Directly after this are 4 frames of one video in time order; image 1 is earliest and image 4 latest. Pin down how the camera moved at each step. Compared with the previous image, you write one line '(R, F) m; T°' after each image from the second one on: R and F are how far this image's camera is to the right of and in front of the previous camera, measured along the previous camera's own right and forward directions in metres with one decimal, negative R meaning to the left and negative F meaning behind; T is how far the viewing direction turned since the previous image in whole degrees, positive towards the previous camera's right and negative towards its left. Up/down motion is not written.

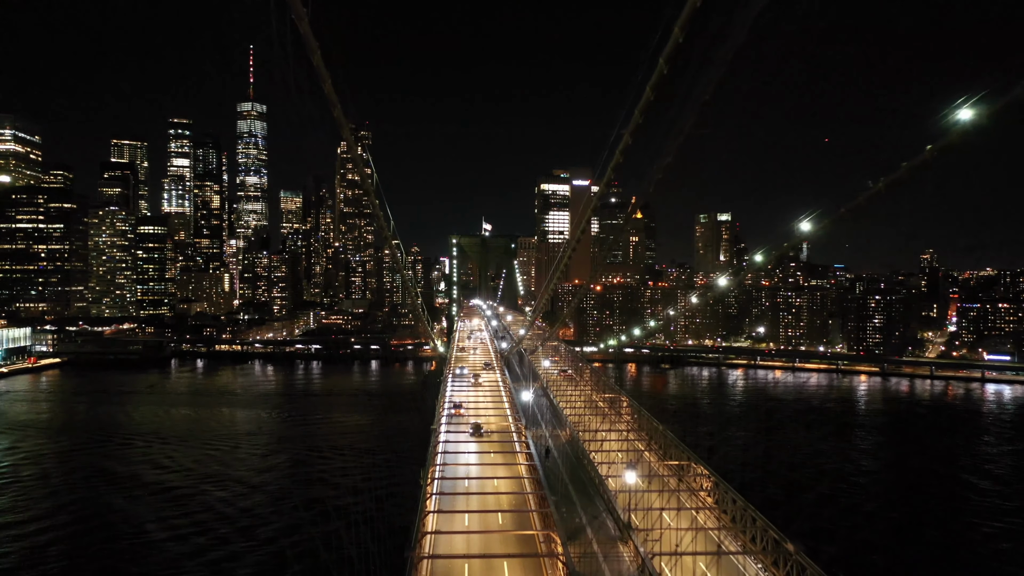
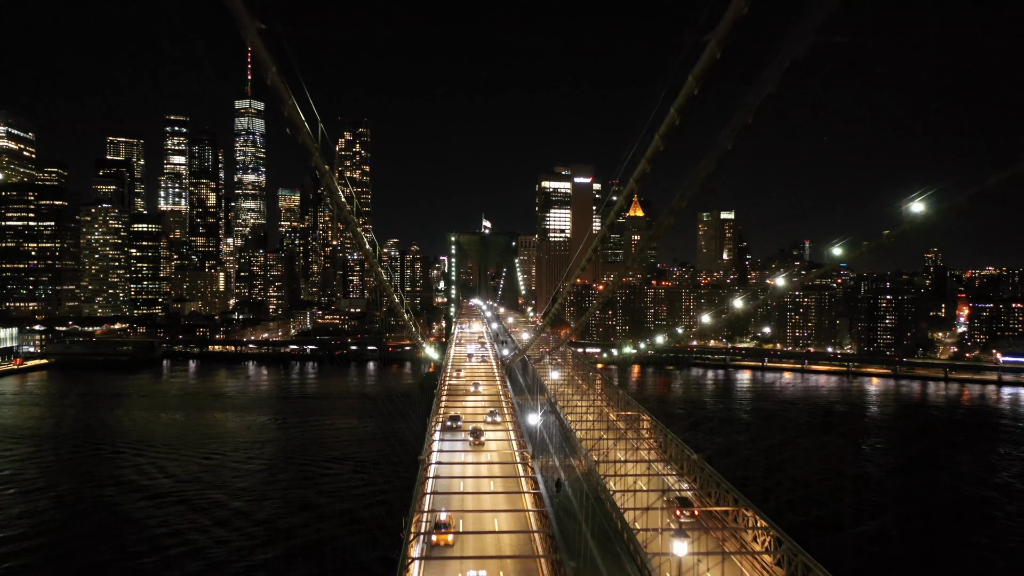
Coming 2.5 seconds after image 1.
(0.0, +0.8) m; 0°
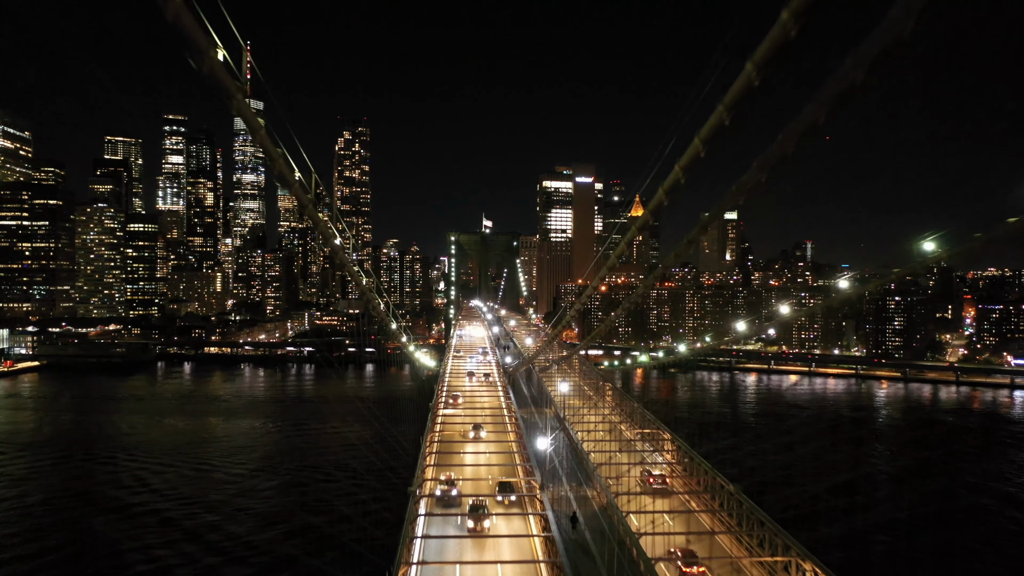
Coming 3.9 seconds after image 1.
(0.0, +0.6) m; 0°
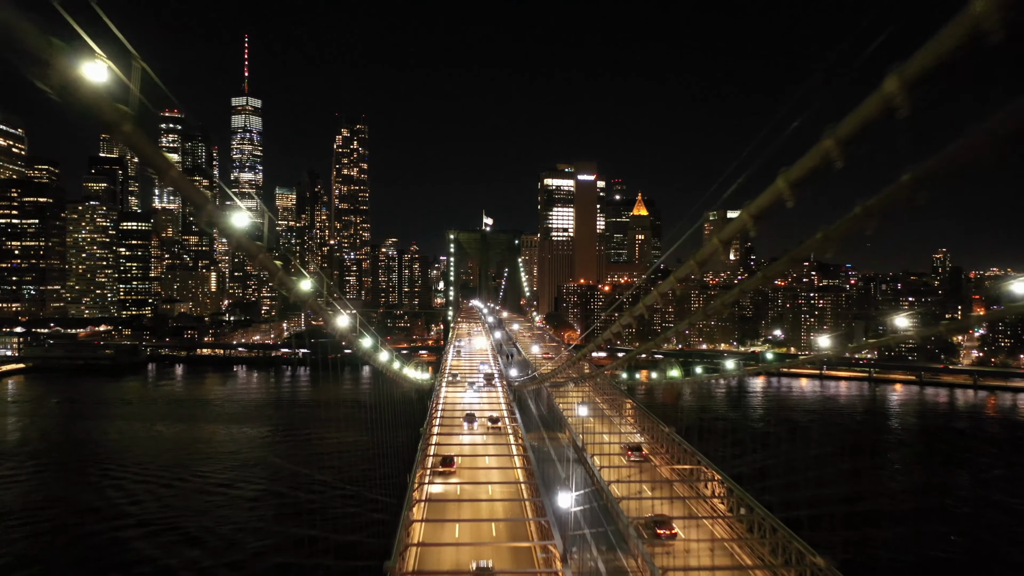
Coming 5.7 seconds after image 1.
(-0.1, +0.9) m; 0°
